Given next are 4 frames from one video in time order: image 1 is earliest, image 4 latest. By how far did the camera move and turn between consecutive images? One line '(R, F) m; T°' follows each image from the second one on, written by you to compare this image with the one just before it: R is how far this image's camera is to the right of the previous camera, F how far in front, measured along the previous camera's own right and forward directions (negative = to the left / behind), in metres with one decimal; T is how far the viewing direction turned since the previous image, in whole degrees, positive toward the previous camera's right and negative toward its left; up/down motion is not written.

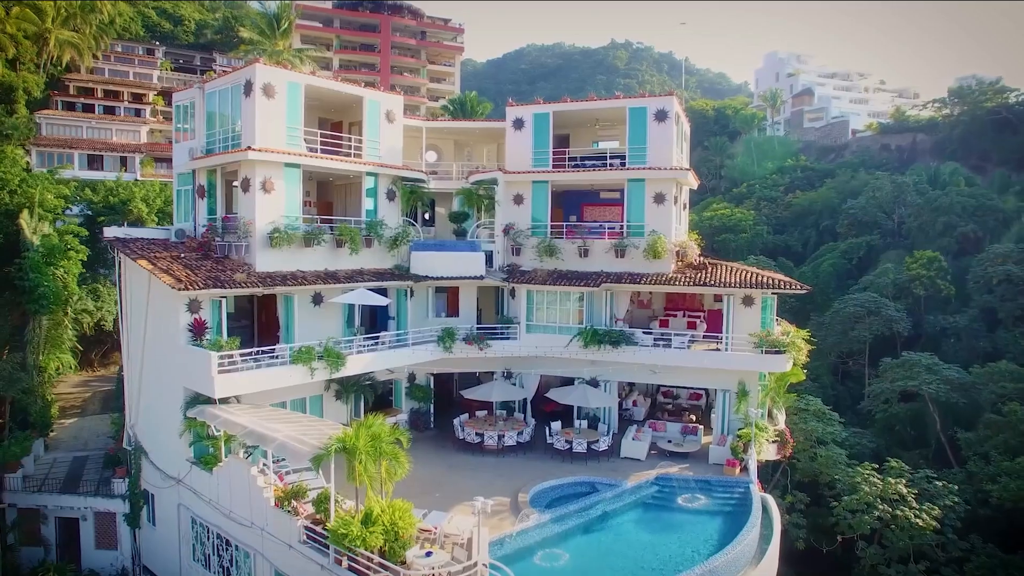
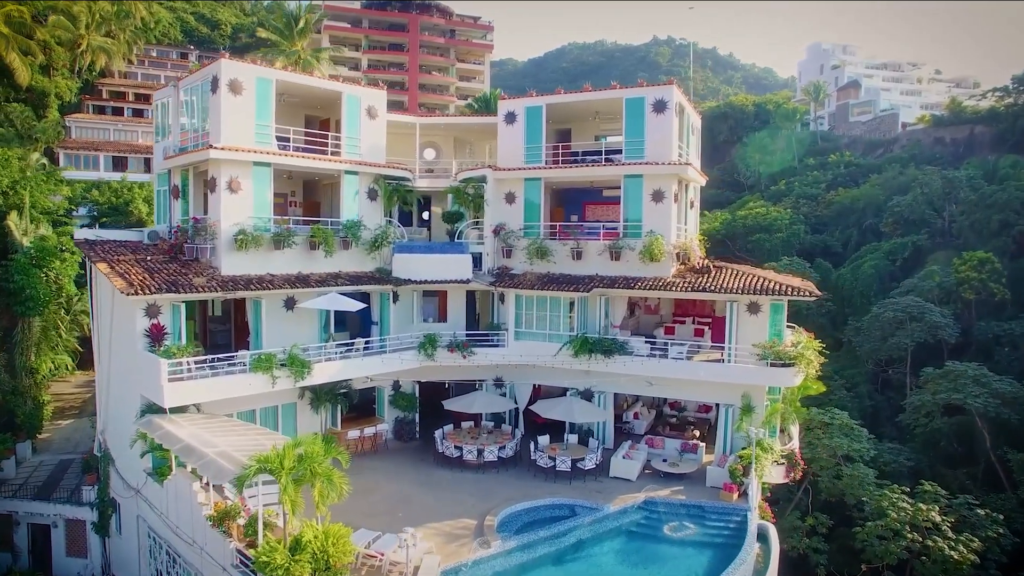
(+2.3, +1.6) m; -4°
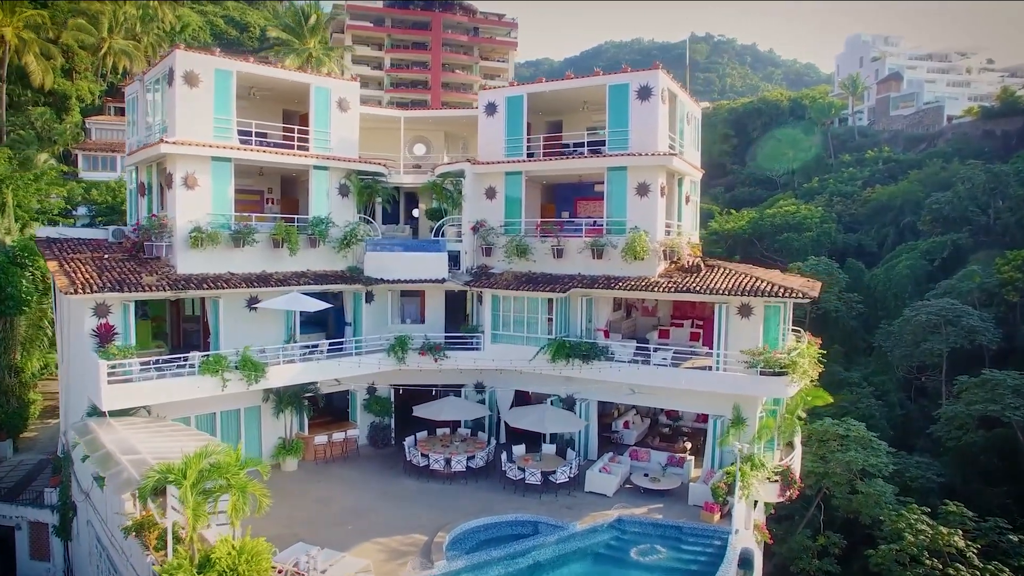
(+2.4, +1.4) m; -4°
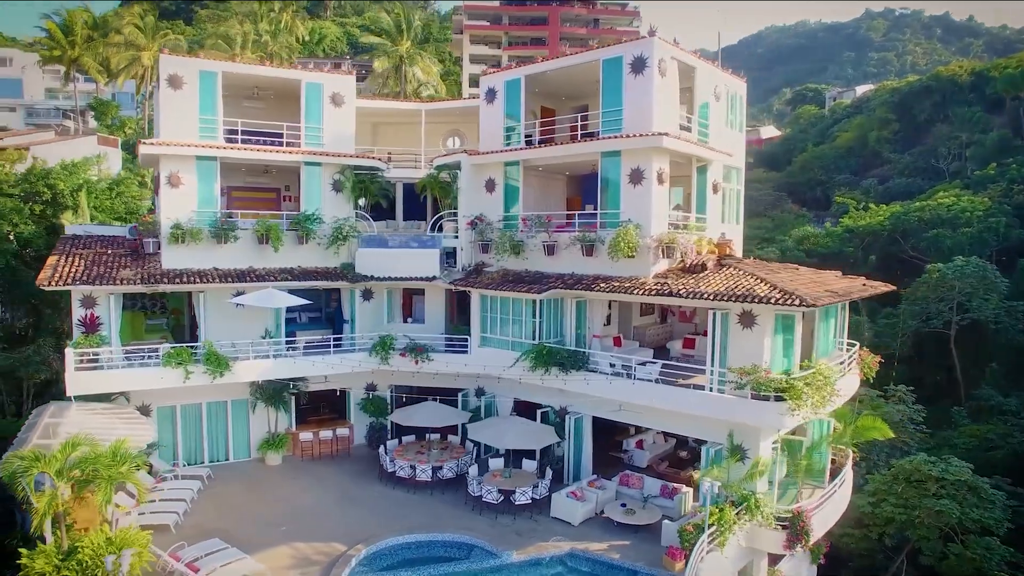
(+5.8, +2.7) m; -15°
